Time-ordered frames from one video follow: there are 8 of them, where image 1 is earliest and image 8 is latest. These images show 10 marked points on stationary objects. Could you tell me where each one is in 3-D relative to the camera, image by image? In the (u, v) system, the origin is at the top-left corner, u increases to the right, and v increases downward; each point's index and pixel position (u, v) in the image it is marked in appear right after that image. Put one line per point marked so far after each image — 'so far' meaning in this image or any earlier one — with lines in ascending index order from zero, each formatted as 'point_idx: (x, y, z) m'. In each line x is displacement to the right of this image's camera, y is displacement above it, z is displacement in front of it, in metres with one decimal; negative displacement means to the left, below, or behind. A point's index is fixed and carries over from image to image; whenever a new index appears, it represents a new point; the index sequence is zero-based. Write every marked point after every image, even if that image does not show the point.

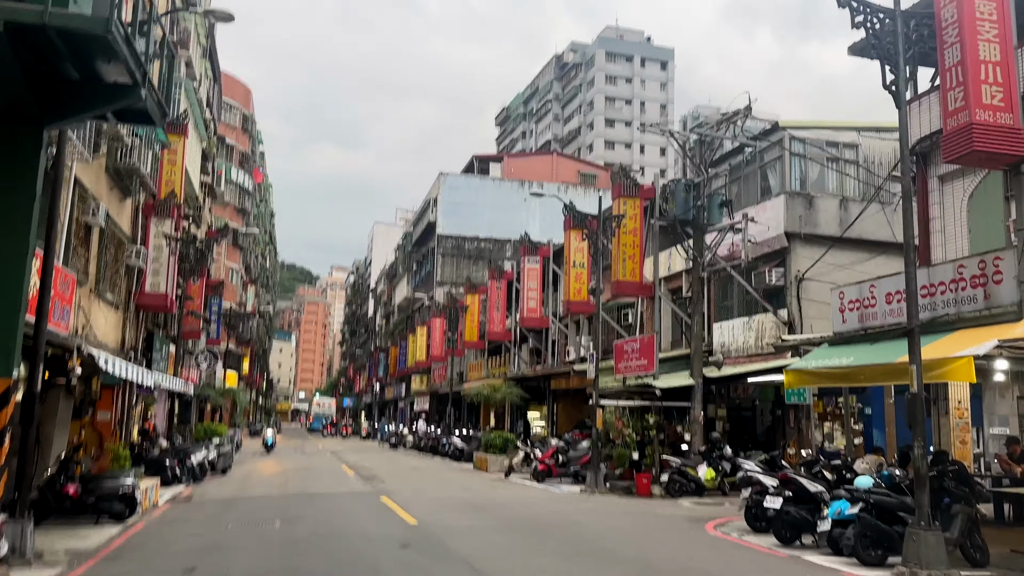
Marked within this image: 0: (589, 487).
0: (+1.7, -4.5, +18.1) m
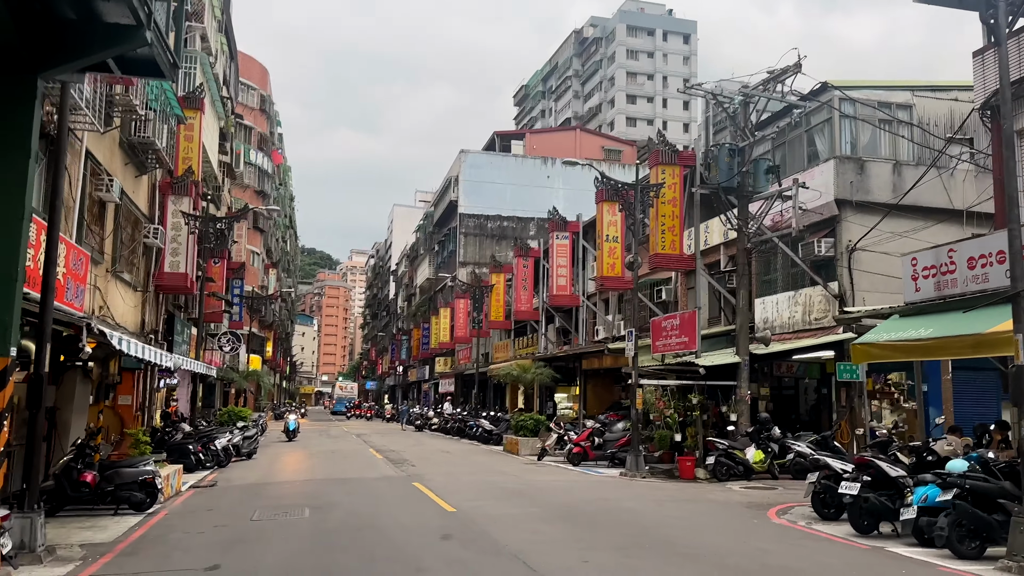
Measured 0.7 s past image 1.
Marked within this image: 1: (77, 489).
0: (+2.5, -3.9, +17.2) m
1: (-6.0, -2.8, +11.3) m
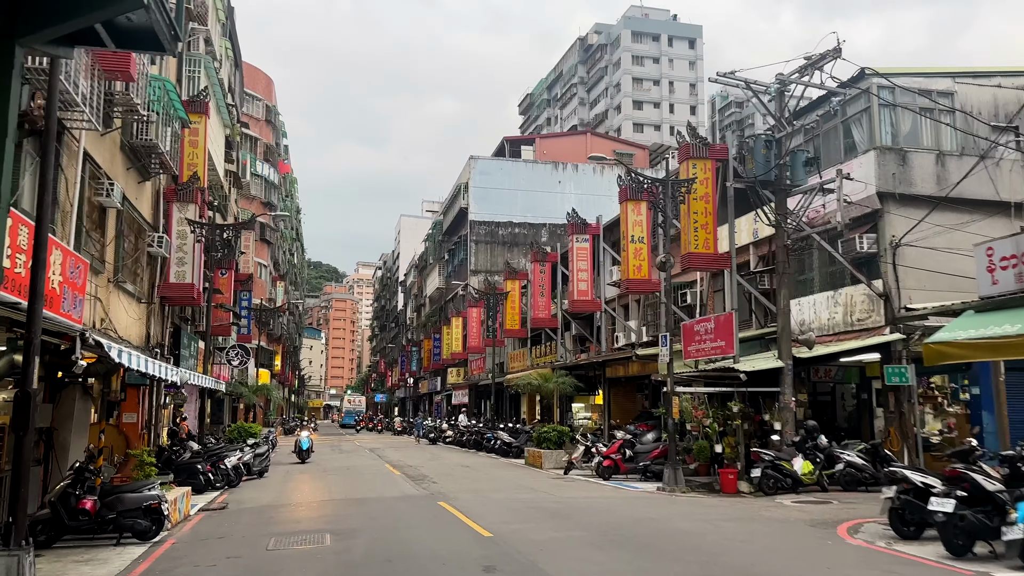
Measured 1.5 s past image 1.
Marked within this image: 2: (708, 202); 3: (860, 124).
0: (+3.1, -3.9, +16.1) m
1: (-5.5, -2.9, +10.3) m
2: (+4.2, +1.8, +17.4) m
3: (+7.8, +3.7, +18.4) m
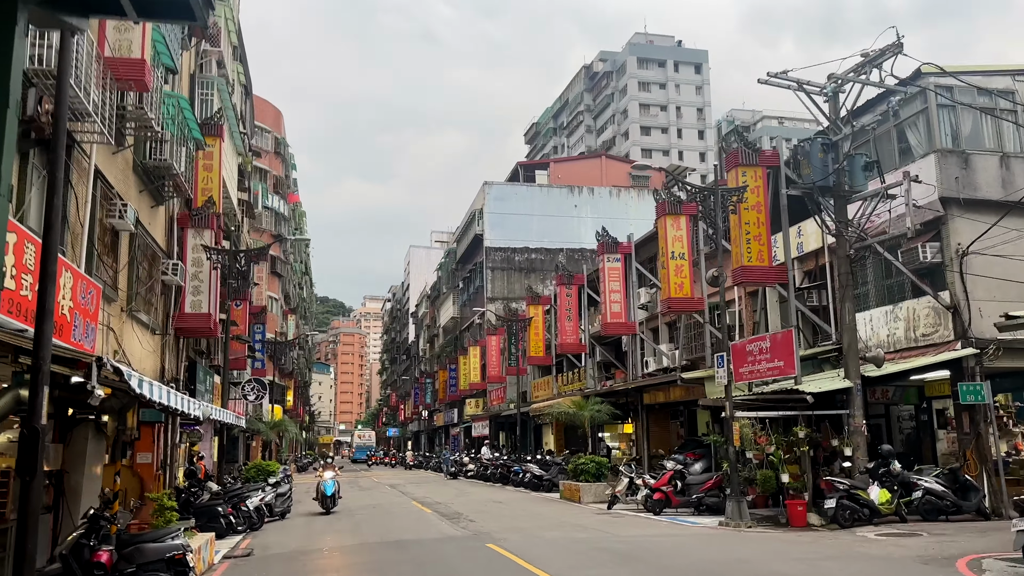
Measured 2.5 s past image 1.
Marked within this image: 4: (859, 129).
0: (+3.9, -4.2, +14.8) m
1: (-4.7, -3.2, +9.0) m
2: (+5.0, +1.5, +16.3) m
3: (+8.6, +3.4, +17.3) m
4: (+8.1, +3.7, +19.1) m
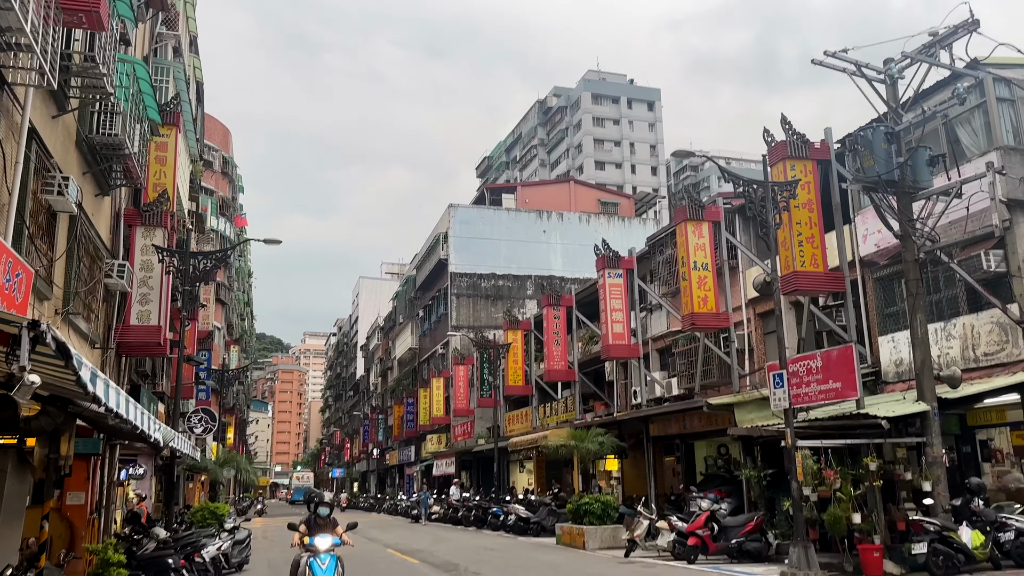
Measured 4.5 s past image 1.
0: (+4.3, -4.3, +12.5) m
1: (-3.9, -2.9, +6.2) m
2: (+5.3, +1.4, +14.3) m
3: (+8.8, +3.2, +15.7) m
4: (+8.2, +3.3, +17.4) m
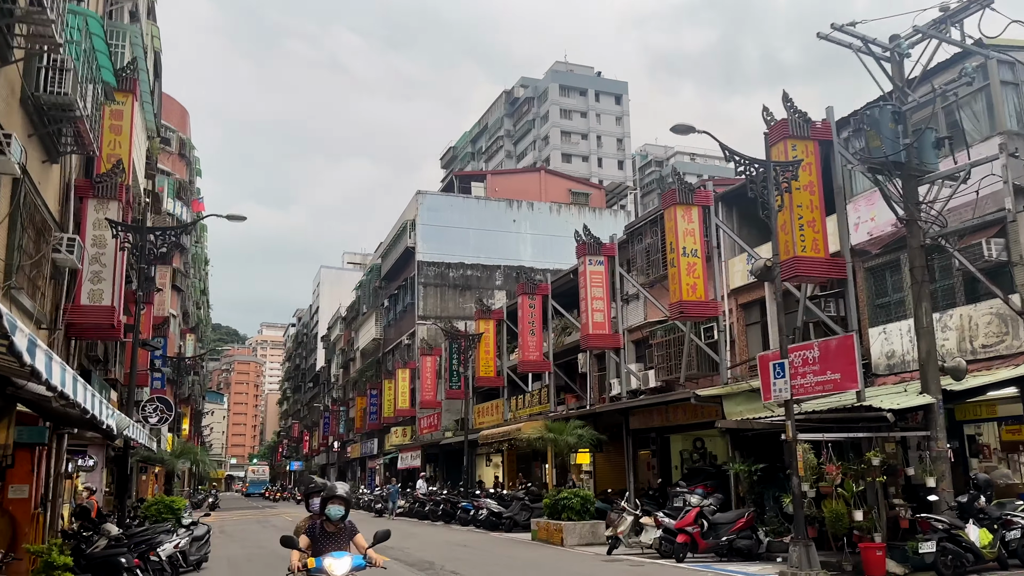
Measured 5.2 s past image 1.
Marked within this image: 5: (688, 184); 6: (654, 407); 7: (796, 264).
0: (+4.1, -4.1, +11.8) m
1: (-3.8, -2.6, +5.1) m
2: (+5.0, +1.6, +13.7) m
3: (+8.6, +3.4, +15.2) m
4: (+7.9, +3.5, +16.9) m
5: (+3.8, +2.2, +17.5) m
6: (+3.4, -2.9, +19.8) m
7: (+4.7, +0.4, +13.6) m
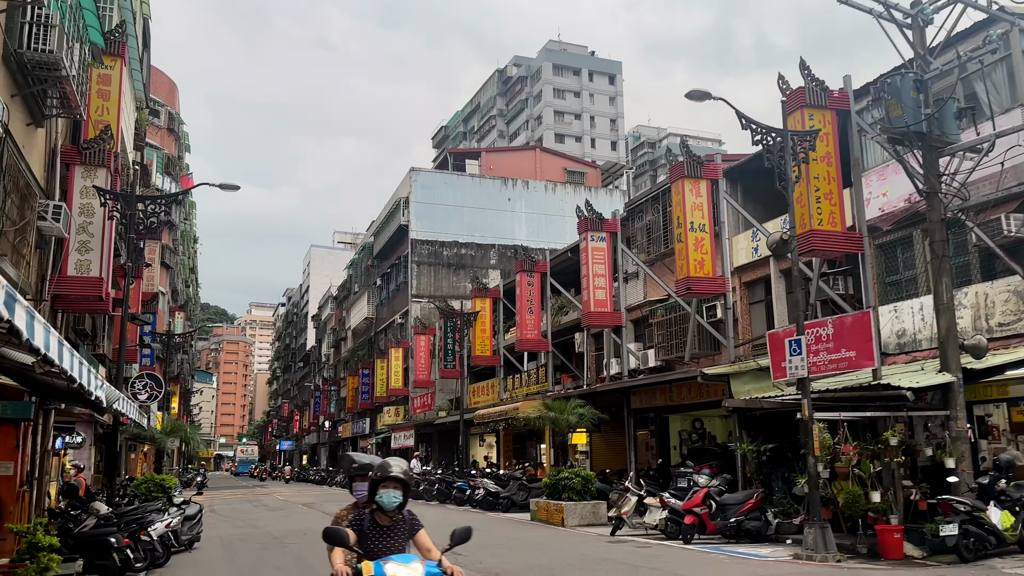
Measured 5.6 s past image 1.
0: (+4.2, -3.7, +11.5) m
1: (-3.6, -2.3, +4.6) m
2: (+5.2, +2.0, +13.2) m
3: (+8.7, +3.8, +14.8) m
4: (+8.0, +4.0, +16.4) m
5: (+3.8, +2.7, +17.0) m
6: (+3.3, -2.4, +19.4) m
7: (+4.8, +0.8, +13.1) m
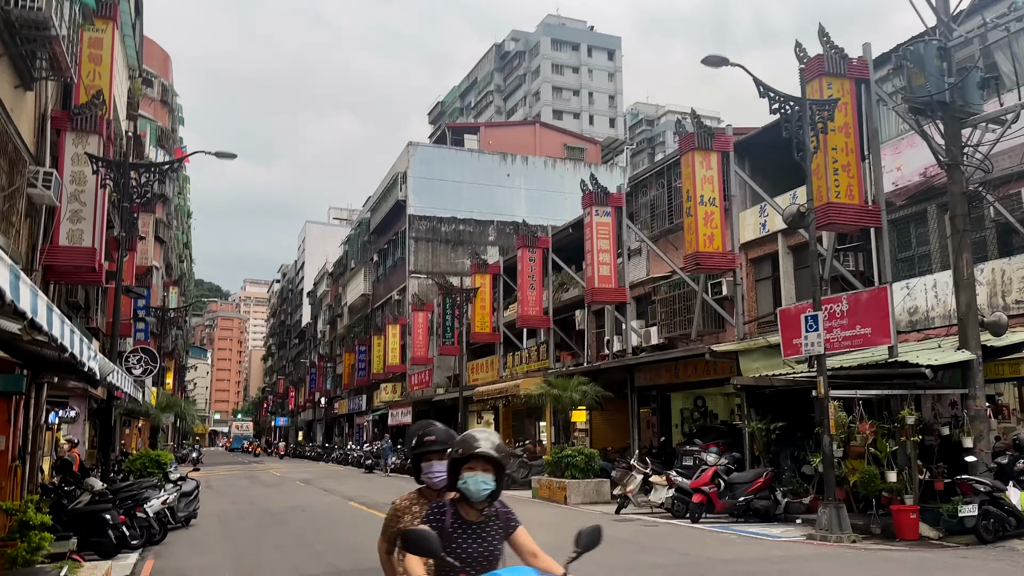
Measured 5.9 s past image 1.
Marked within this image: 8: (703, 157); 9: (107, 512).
0: (+4.3, -3.3, +11.2) m
1: (-3.4, -2.1, +4.3) m
2: (+5.3, +2.4, +12.8) m
3: (+8.8, +4.2, +14.3) m
4: (+8.1, +4.5, +16.0) m
5: (+3.9, +3.2, +16.5) m
6: (+3.4, -1.8, +19.1) m
7: (+4.9, +1.2, +12.7) m
8: (+3.8, +2.6, +16.2) m
9: (-5.3, -3.0, +10.6) m
